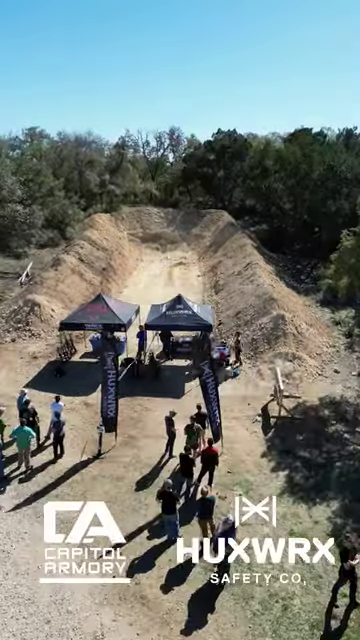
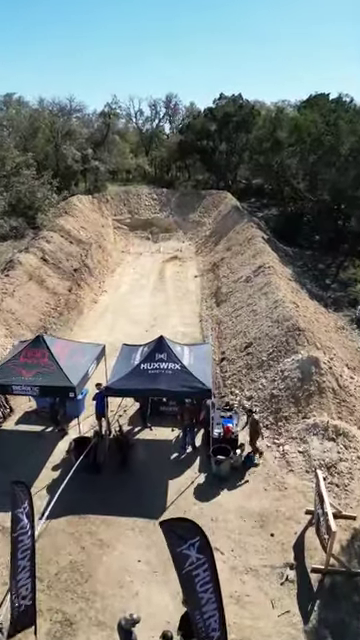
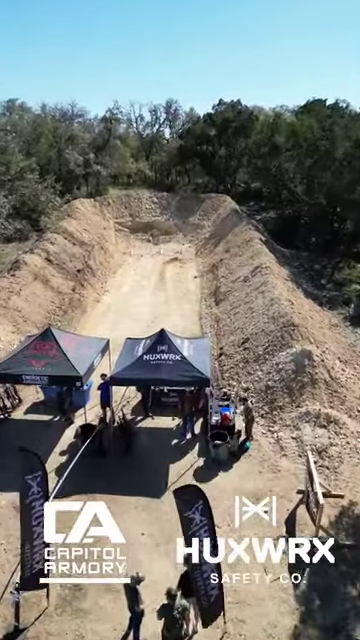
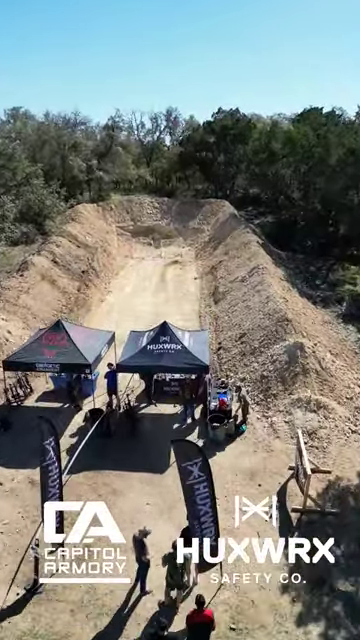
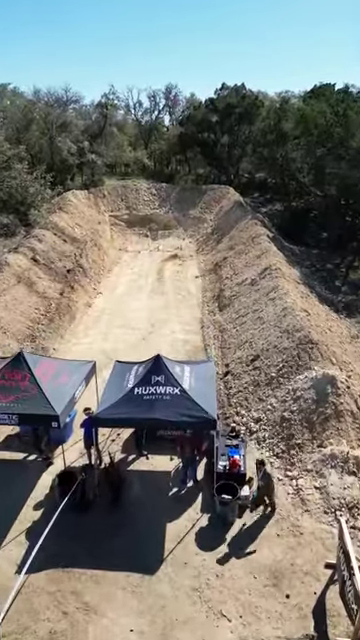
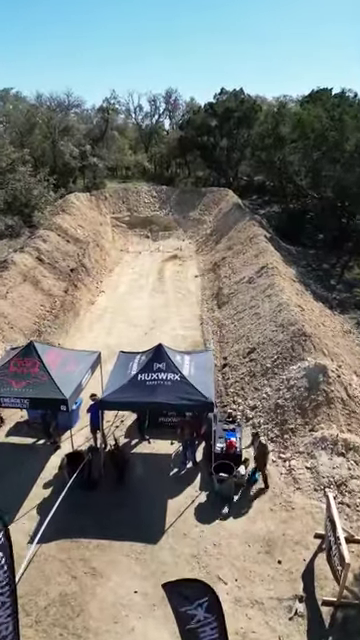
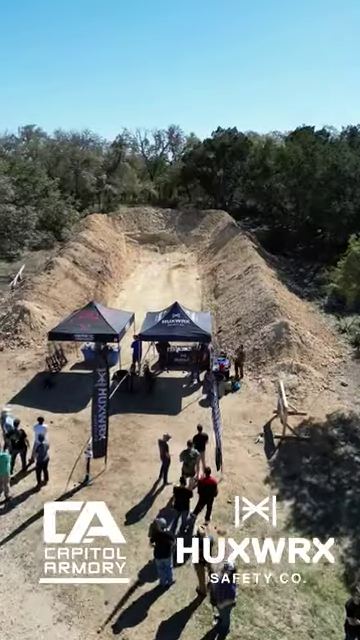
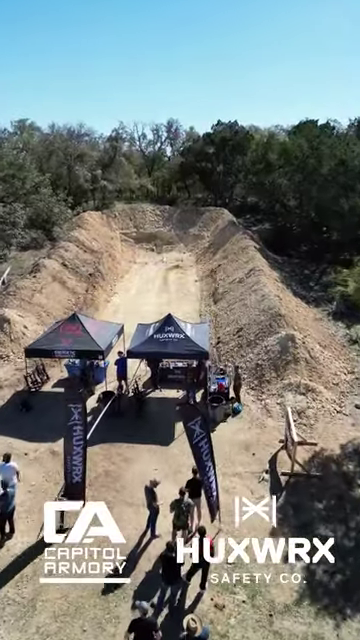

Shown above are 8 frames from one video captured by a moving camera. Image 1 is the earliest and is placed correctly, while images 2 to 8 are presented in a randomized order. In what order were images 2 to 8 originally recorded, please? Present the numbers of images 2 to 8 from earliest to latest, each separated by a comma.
7, 8, 4, 3, 2, 6, 5
